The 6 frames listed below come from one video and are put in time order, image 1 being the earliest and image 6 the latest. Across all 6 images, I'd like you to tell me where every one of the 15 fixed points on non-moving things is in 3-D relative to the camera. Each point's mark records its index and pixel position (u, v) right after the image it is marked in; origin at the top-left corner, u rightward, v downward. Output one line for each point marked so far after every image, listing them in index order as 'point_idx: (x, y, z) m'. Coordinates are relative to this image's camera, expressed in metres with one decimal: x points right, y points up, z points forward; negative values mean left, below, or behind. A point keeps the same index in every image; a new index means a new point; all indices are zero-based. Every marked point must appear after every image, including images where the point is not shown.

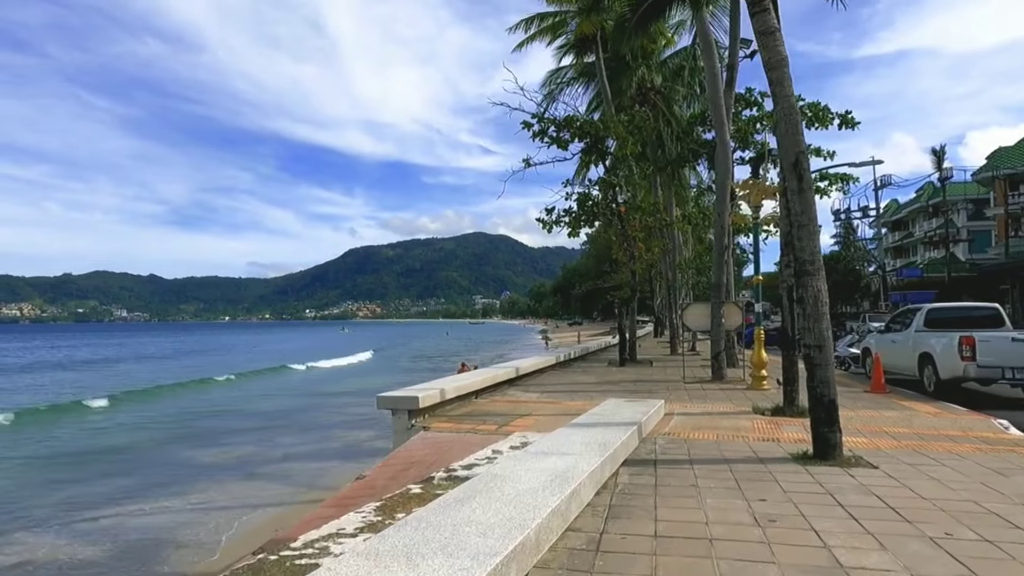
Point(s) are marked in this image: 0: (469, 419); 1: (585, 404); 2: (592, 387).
0: (-0.7, -2.0, +10.0) m
1: (+1.2, -2.0, +11.4) m
2: (+1.6, -2.1, +13.8) m
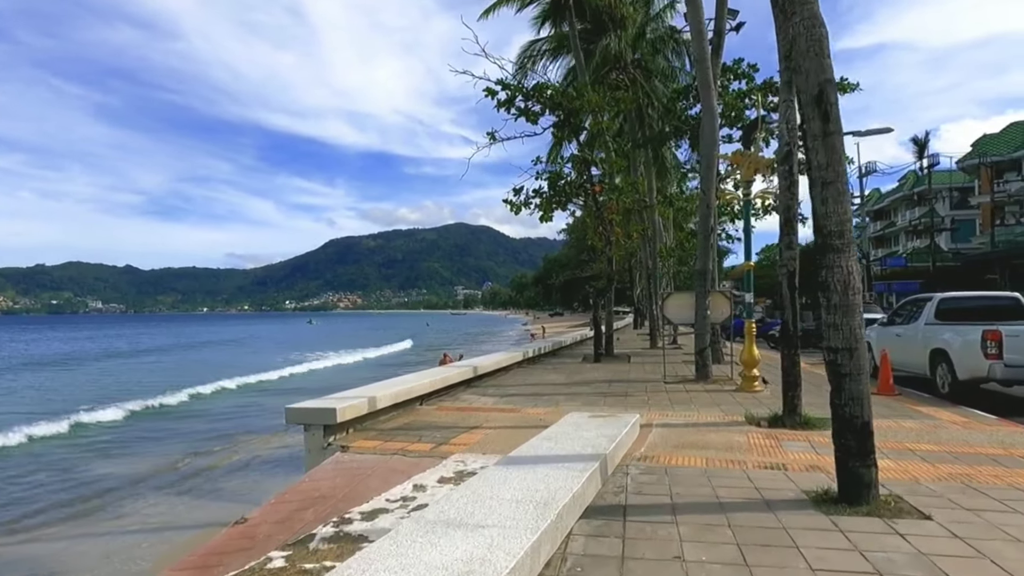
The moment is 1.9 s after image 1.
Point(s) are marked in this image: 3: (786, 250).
0: (-1.4, -1.8, +8.1) m
1: (+0.5, -1.8, +9.6) m
2: (+0.8, -1.8, +12.0) m
3: (+3.6, +0.5, +8.7) m
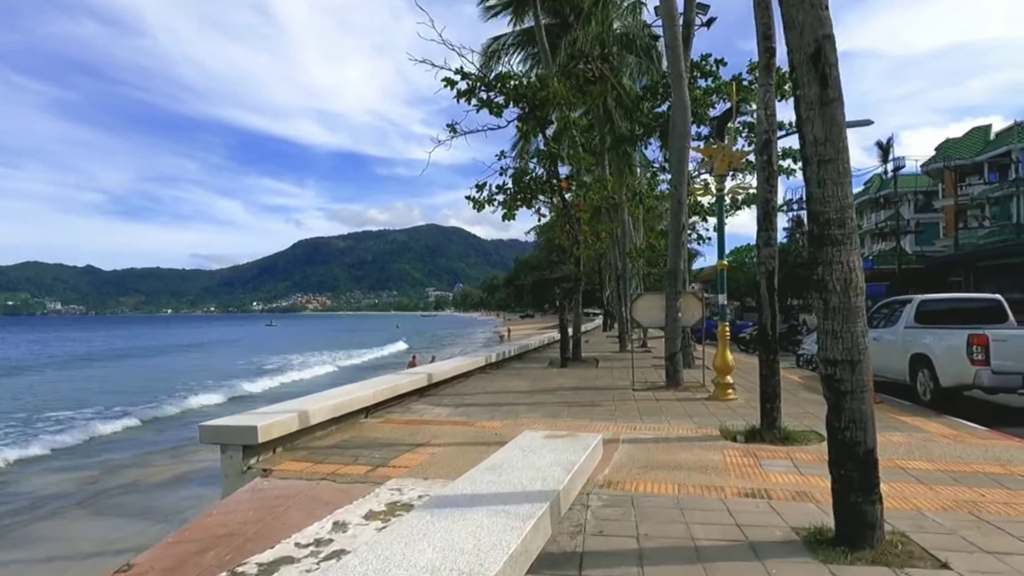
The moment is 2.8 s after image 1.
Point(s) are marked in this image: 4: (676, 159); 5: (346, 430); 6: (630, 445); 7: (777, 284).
0: (-1.9, -1.8, +7.2) m
1: (-0.1, -1.8, +8.7) m
2: (+0.1, -1.9, +11.2) m
3: (+3.0, +0.5, +7.9) m
4: (+3.3, +2.6, +13.6) m
5: (-2.1, -1.8, +8.4) m
6: (+1.3, -1.8, +7.6) m
7: (+3.1, 0.0, +7.8) m
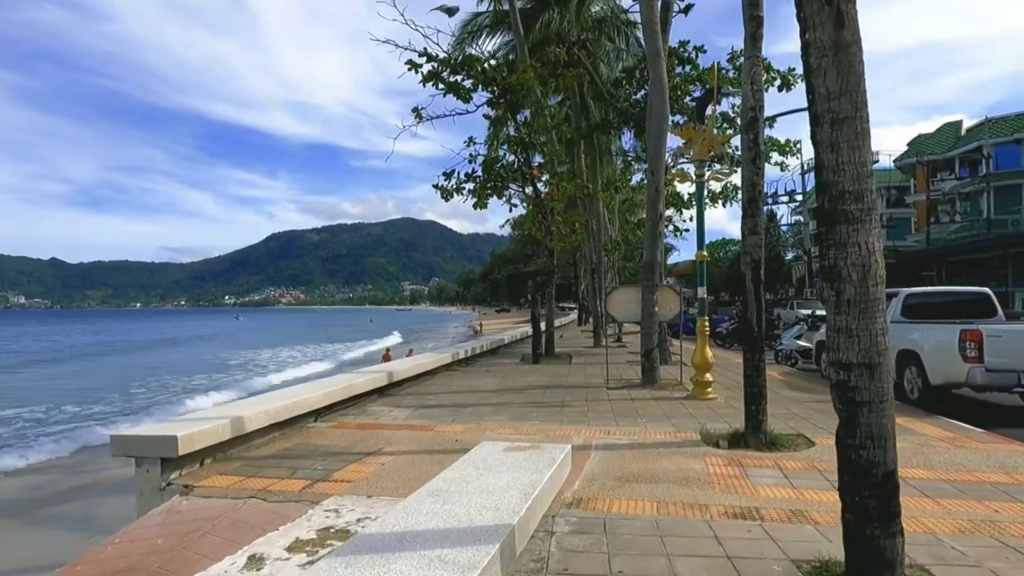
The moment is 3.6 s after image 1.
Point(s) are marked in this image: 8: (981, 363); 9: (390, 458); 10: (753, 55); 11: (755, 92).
0: (-2.3, -1.7, +6.3) m
1: (-0.5, -1.7, +8.0) m
2: (-0.4, -1.7, +10.4) m
3: (+2.6, +0.6, +7.3) m
4: (+2.7, +2.7, +12.9) m
5: (-2.5, -1.7, +7.6) m
6: (+0.9, -1.7, +6.9) m
7: (+2.7, +0.1, +7.2) m
8: (+6.2, -1.0, +8.8) m
9: (-1.2, -1.7, +6.7) m
10: (+2.7, +2.6, +7.4) m
11: (+2.7, +2.2, +7.4) m
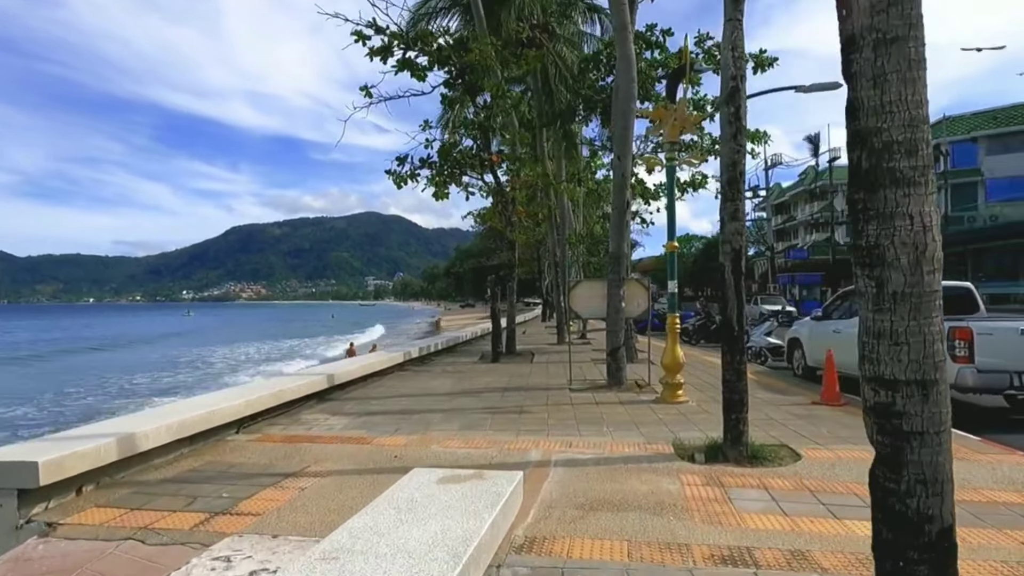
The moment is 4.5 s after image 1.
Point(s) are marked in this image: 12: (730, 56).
0: (-2.7, -1.6, +5.3) m
1: (-1.1, -1.6, +7.0) m
2: (-1.1, -1.6, +9.4) m
3: (+2.1, +0.6, +6.4) m
4: (+2.0, +2.8, +12.0) m
5: (-3.0, -1.6, +6.5) m
6: (+0.5, -1.6, +6.0) m
7: (+2.2, +0.2, +6.4) m
8: (+5.6, -0.9, +8.1) m
9: (-1.7, -1.6, +5.7) m
10: (+2.2, +2.7, +6.5) m
11: (+2.2, +2.2, +6.5) m
12: (+2.1, +2.3, +6.6) m
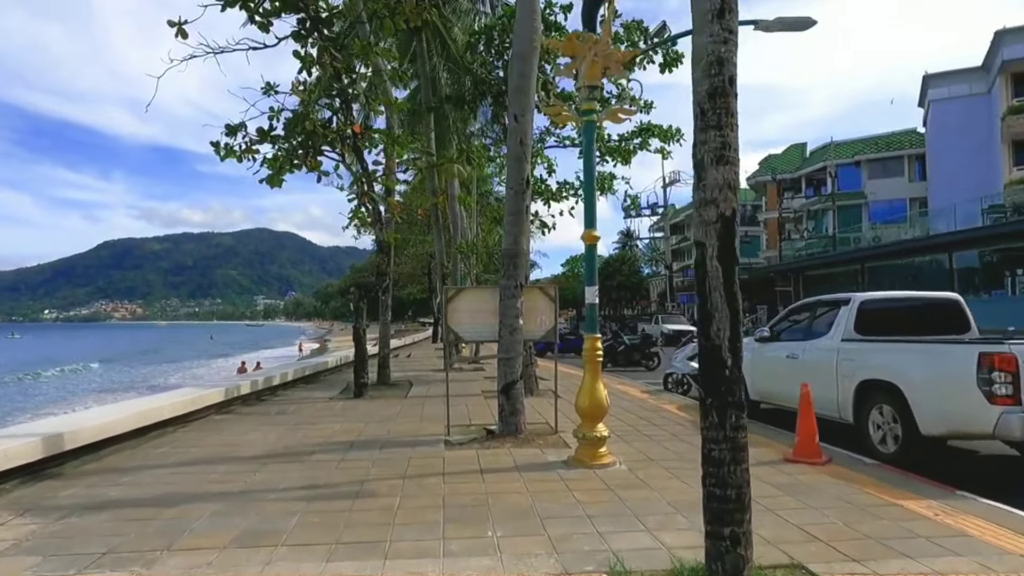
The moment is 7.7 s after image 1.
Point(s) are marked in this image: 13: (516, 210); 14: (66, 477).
0: (-3.5, -1.6, +1.6) m
1: (-2.2, -1.6, +3.5) m
2: (-2.5, -1.7, +5.9) m
3: (+1.1, +0.6, +3.5) m
4: (+0.1, +2.7, +9.1) m
5: (-4.0, -1.6, +2.7) m
6: (-0.5, -1.6, +2.7) m
7: (+1.2, +0.2, +3.5) m
8: (+4.3, -1.0, +5.7) m
9: (-2.6, -1.6, +2.1) m
10: (+1.1, +2.7, +3.7) m
11: (+1.2, +2.2, +3.7) m
12: (+1.1, +2.3, +3.7) m
13: (+0.1, +1.0, +9.0) m
14: (-4.0, -1.7, +6.0) m
